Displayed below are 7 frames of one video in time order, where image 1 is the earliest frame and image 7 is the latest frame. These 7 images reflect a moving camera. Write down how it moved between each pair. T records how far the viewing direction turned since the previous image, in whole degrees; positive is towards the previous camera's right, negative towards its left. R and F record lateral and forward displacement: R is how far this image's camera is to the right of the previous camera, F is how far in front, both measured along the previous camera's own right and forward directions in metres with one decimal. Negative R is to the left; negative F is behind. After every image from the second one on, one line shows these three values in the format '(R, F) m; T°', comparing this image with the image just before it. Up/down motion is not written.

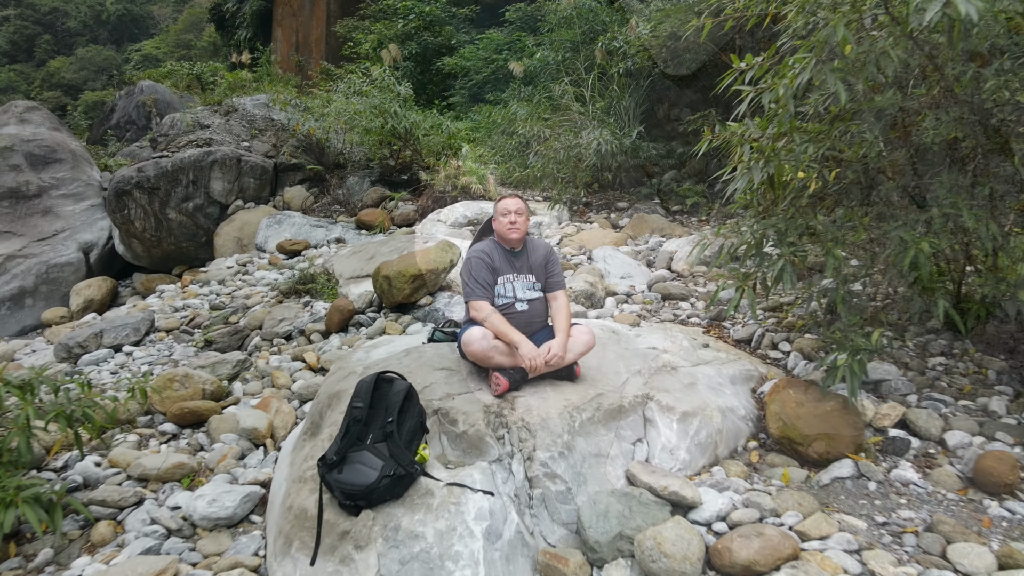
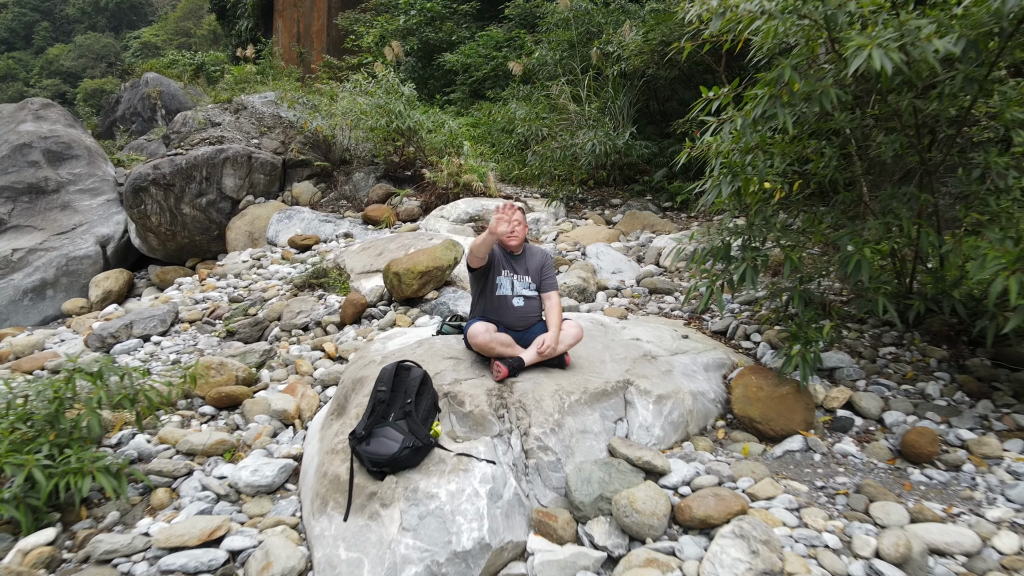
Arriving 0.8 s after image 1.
(0.0, -0.2) m; 0°
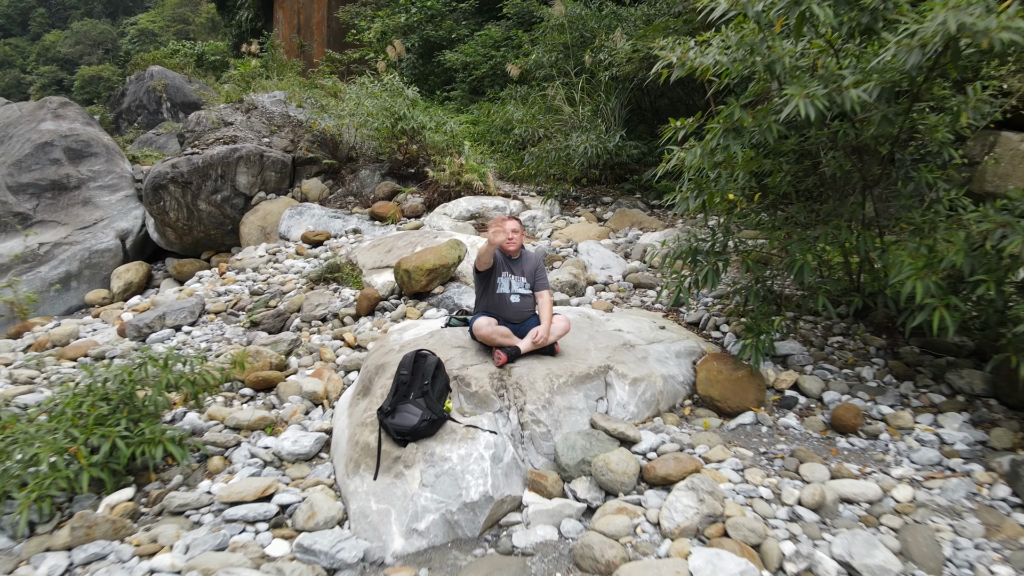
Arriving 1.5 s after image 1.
(0.0, -0.3) m; 0°
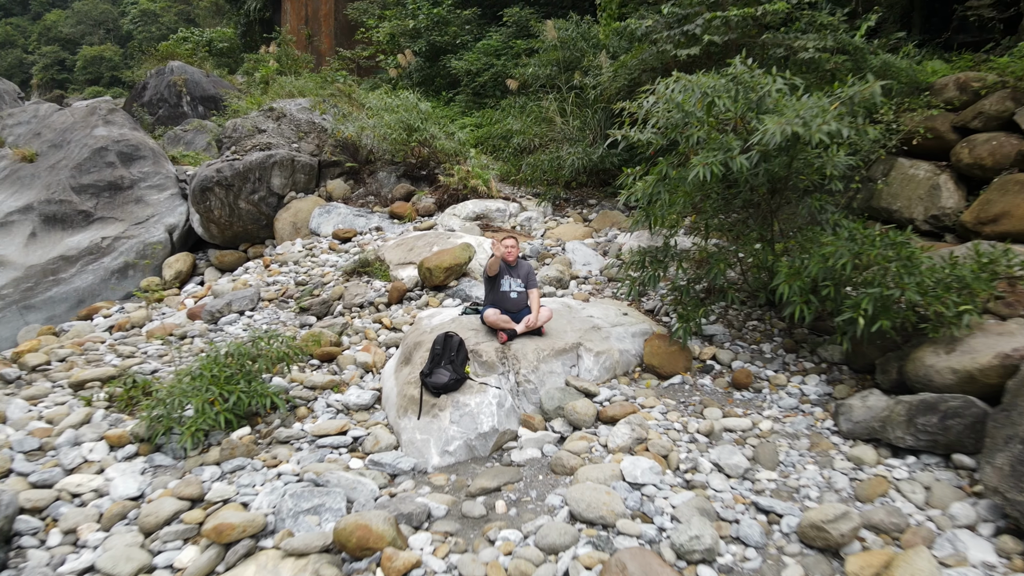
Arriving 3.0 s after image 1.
(0.0, -0.9) m; 0°
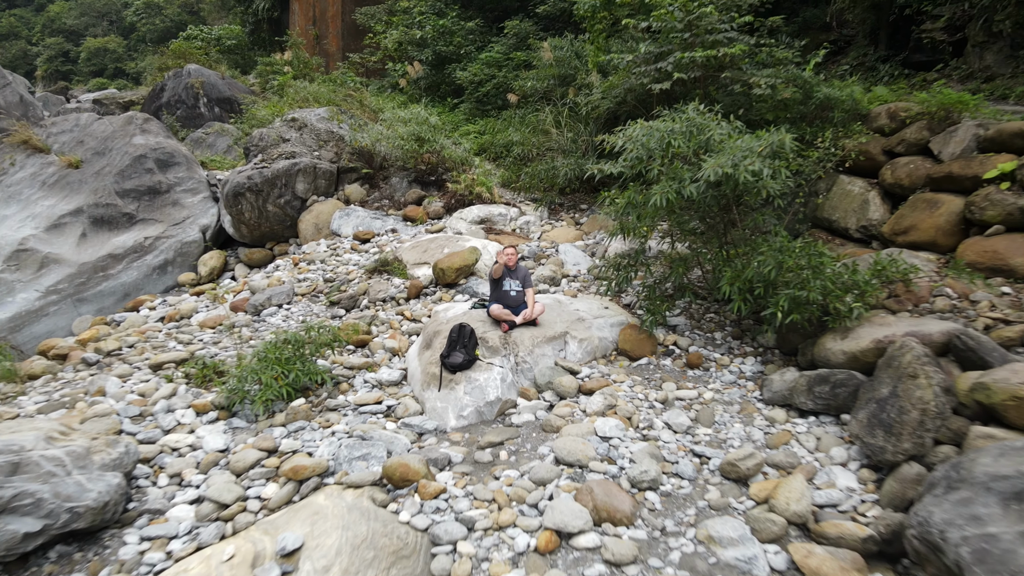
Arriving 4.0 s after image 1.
(0.0, -0.7) m; 0°
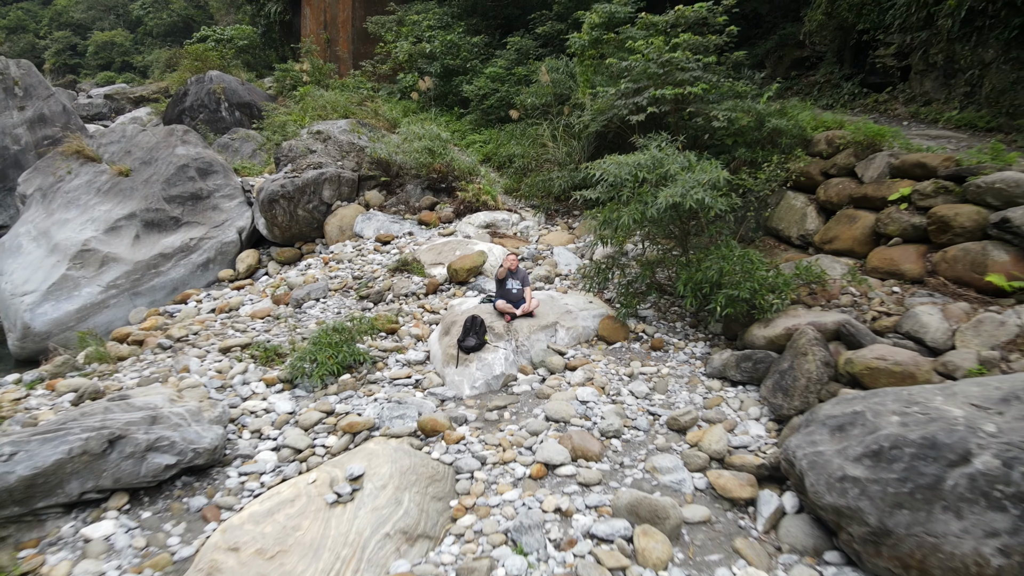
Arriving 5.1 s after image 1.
(0.0, -1.0) m; 0°
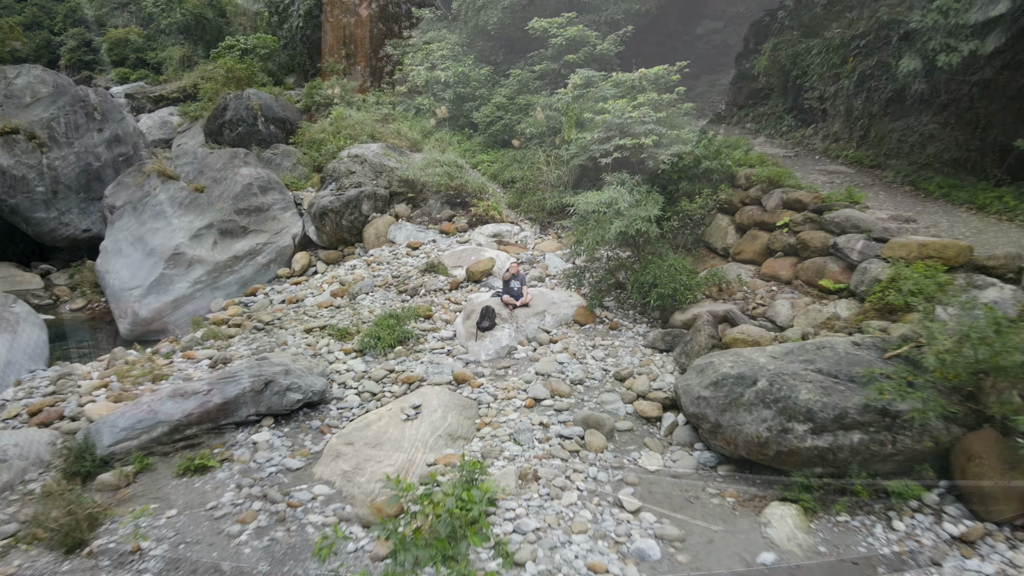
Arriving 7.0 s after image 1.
(0.0, -2.0) m; 0°
